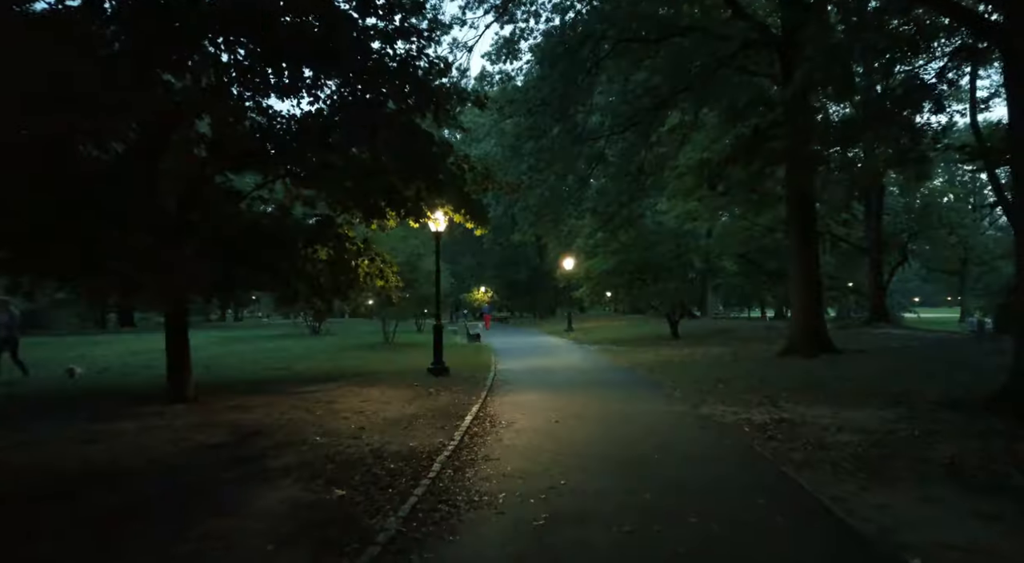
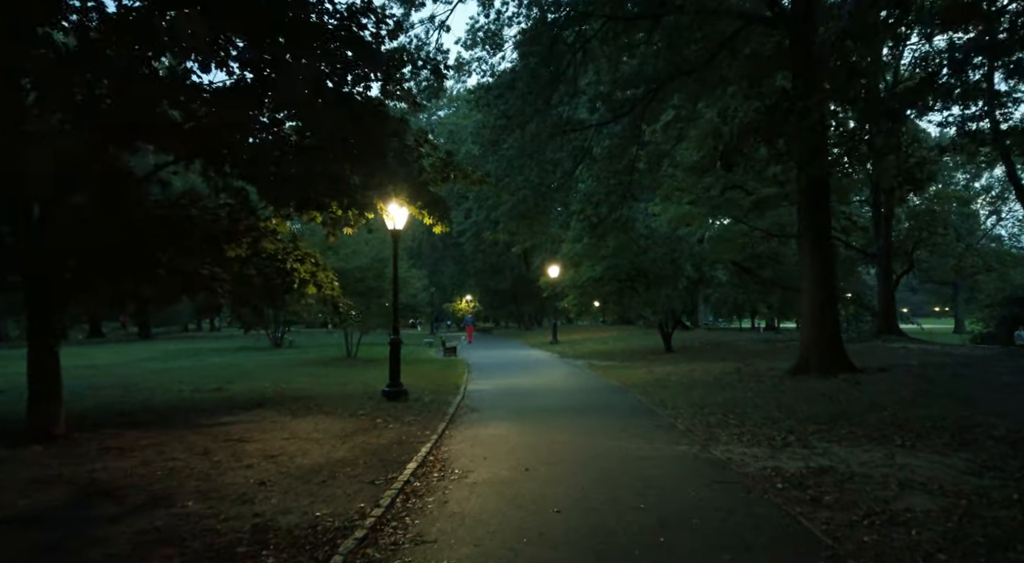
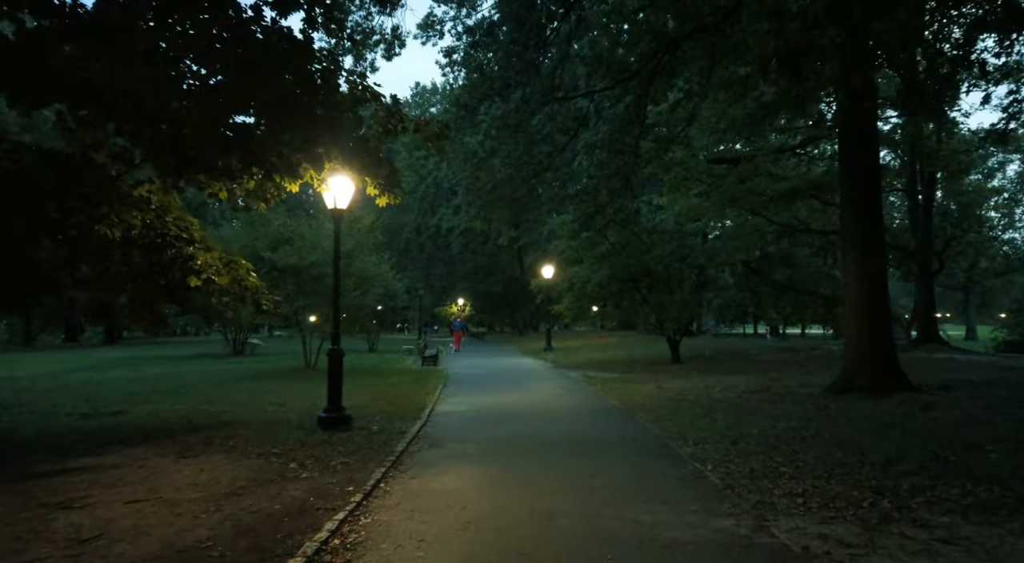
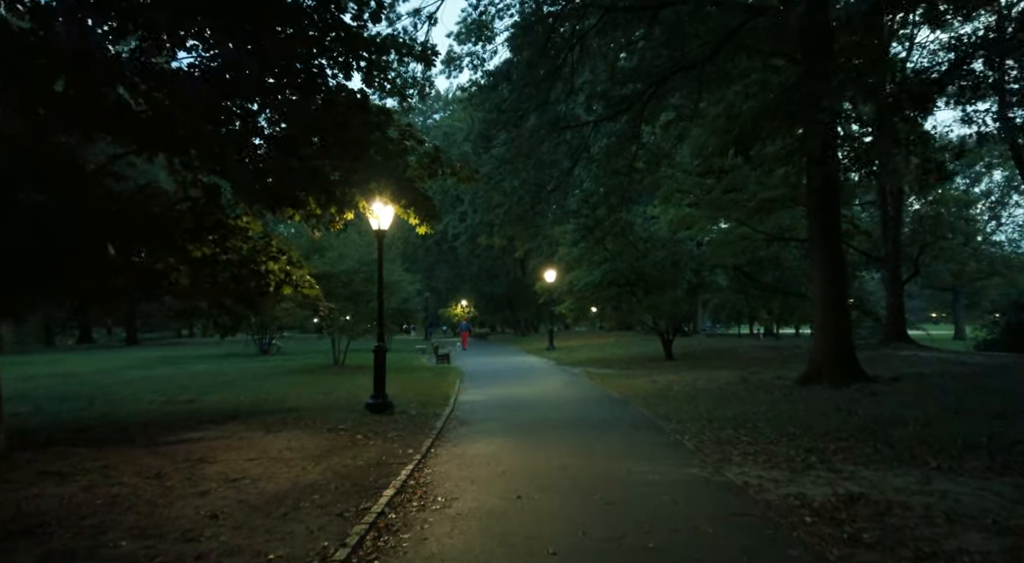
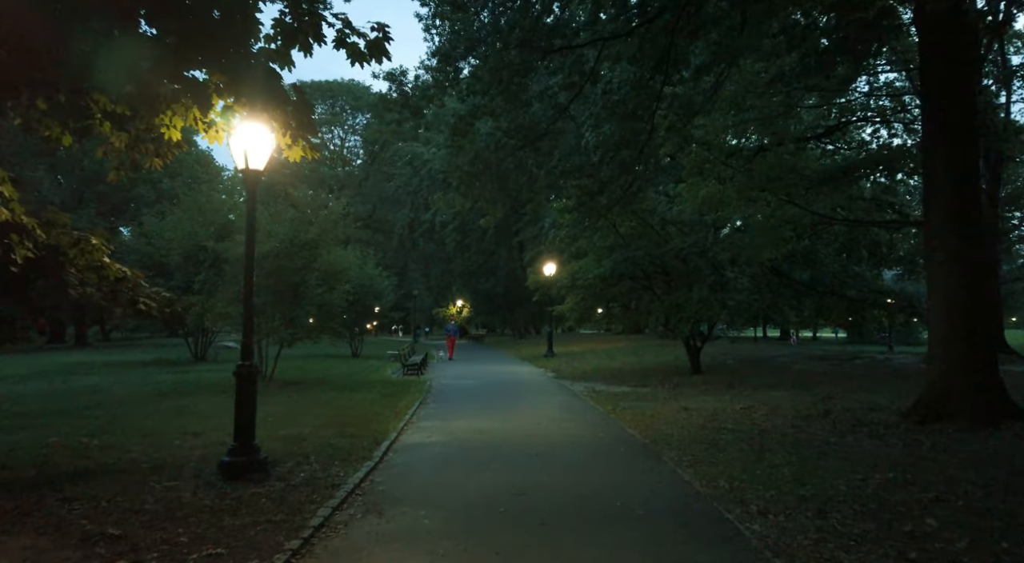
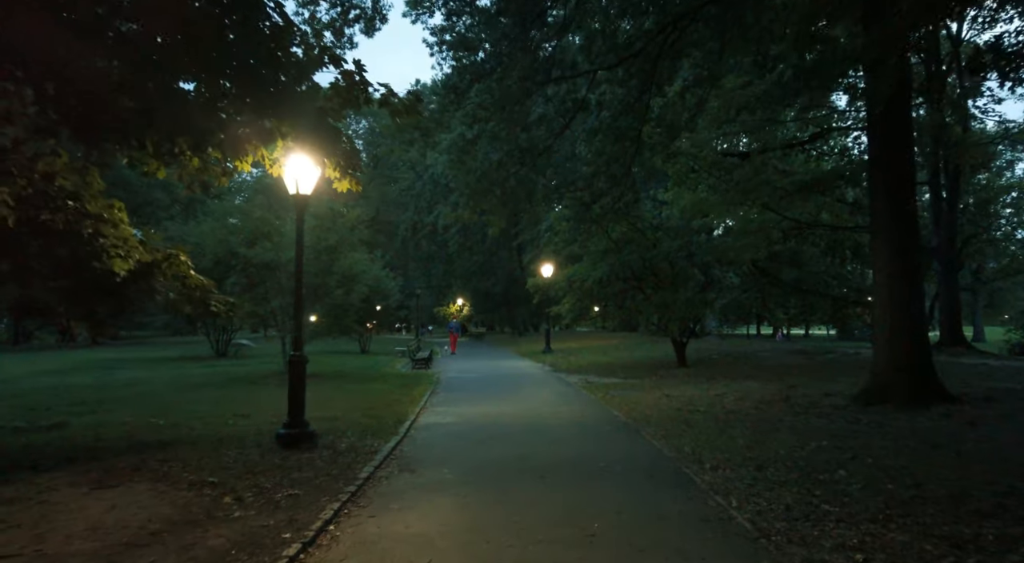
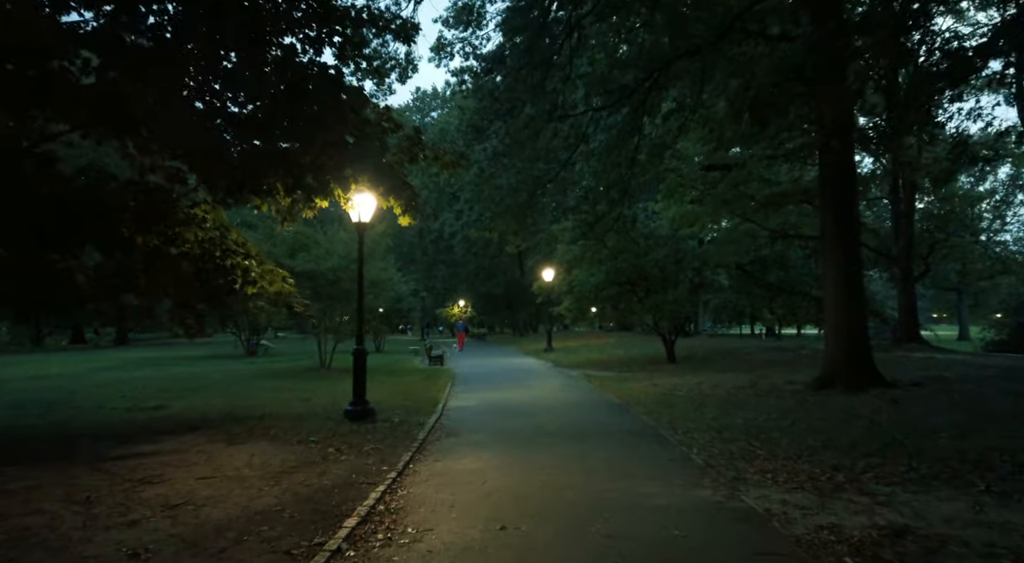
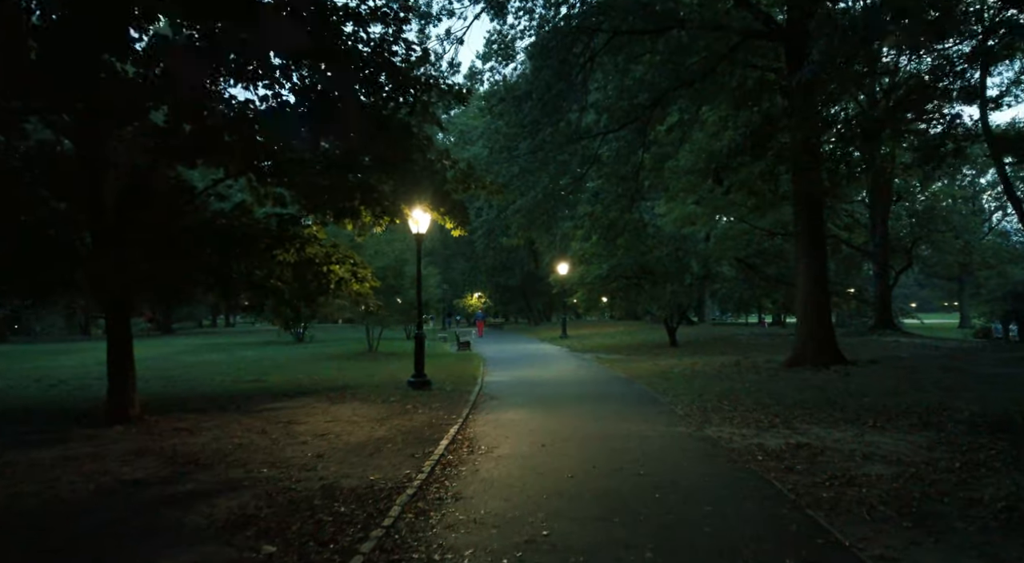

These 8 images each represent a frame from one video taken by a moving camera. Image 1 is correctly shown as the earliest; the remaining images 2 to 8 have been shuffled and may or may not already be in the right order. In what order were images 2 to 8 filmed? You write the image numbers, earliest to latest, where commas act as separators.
8, 2, 4, 7, 3, 6, 5
